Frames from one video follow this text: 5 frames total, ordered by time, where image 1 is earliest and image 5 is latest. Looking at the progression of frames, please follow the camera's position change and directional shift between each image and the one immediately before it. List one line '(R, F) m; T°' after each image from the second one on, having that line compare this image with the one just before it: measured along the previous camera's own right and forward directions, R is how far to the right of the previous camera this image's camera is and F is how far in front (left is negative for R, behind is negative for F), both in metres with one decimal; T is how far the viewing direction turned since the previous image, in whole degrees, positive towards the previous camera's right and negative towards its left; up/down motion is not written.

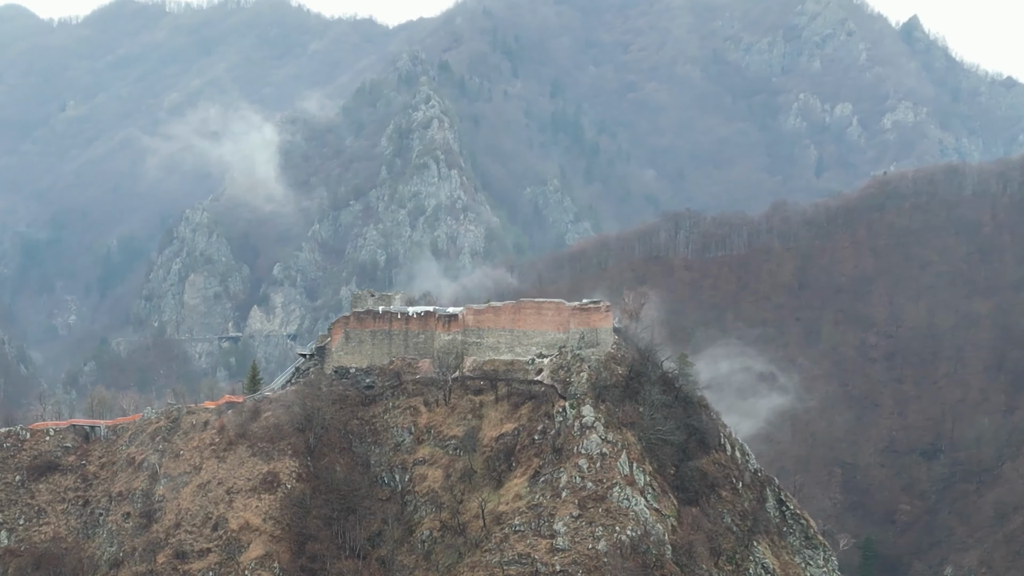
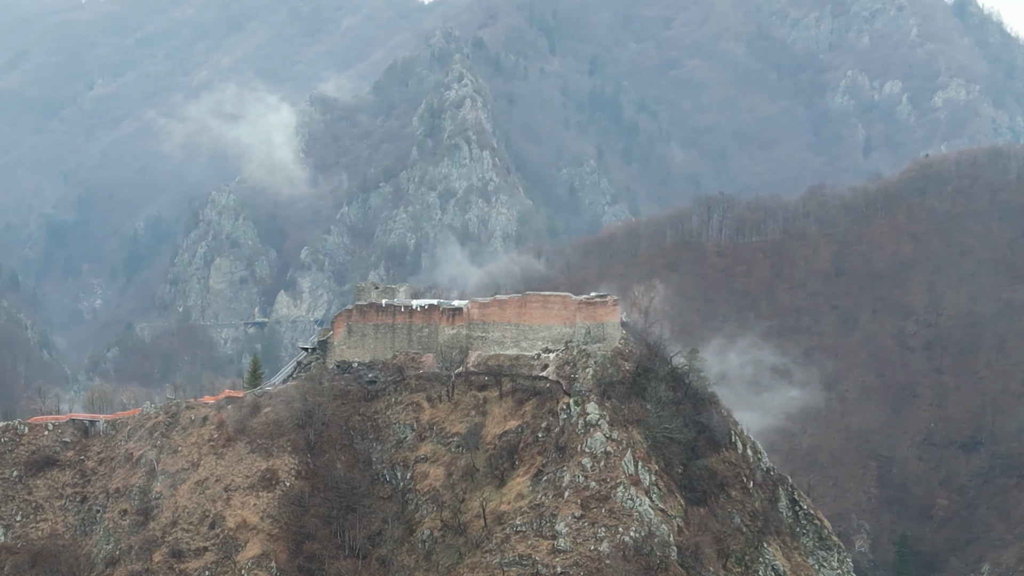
(+2.1, +1.6) m; -3°
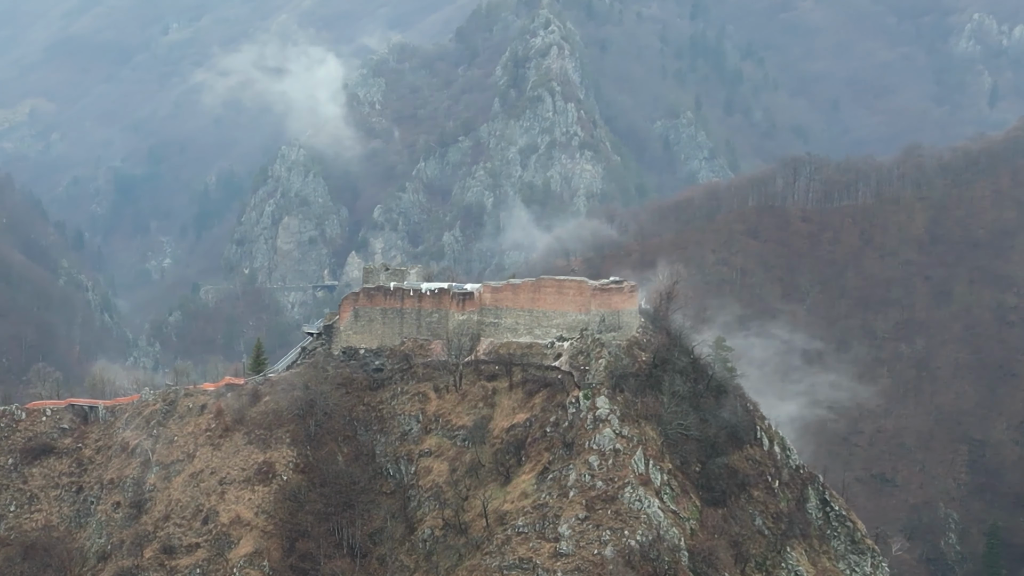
(+5.0, +4.0) m; -6°
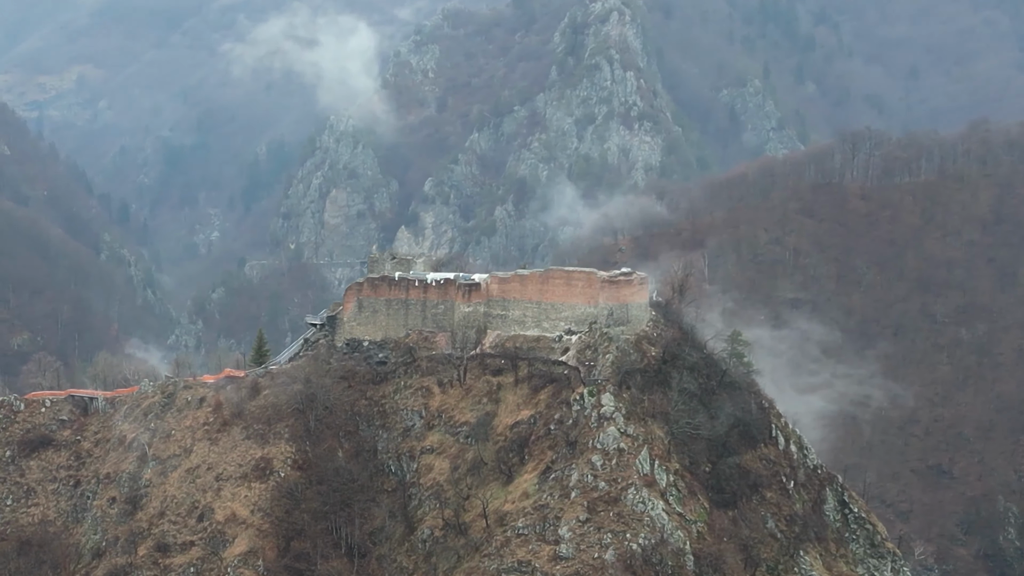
(+3.2, +2.5) m; -4°
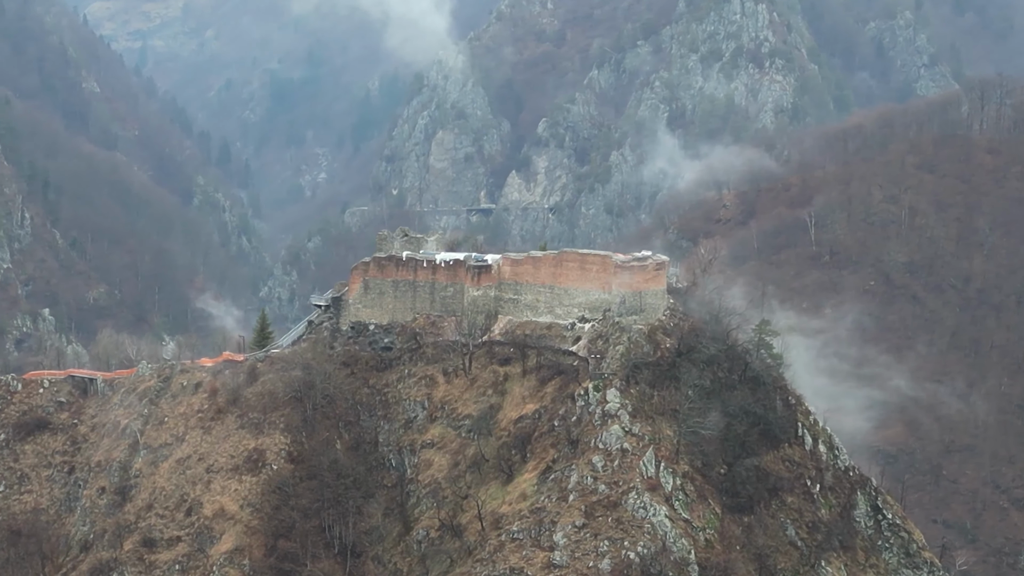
(+6.4, +5.0) m; -9°
